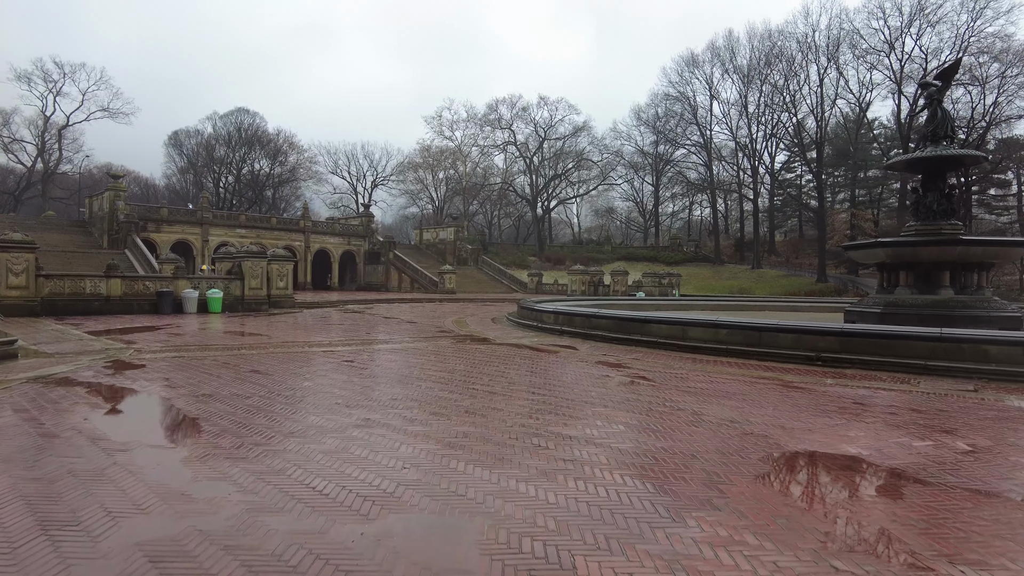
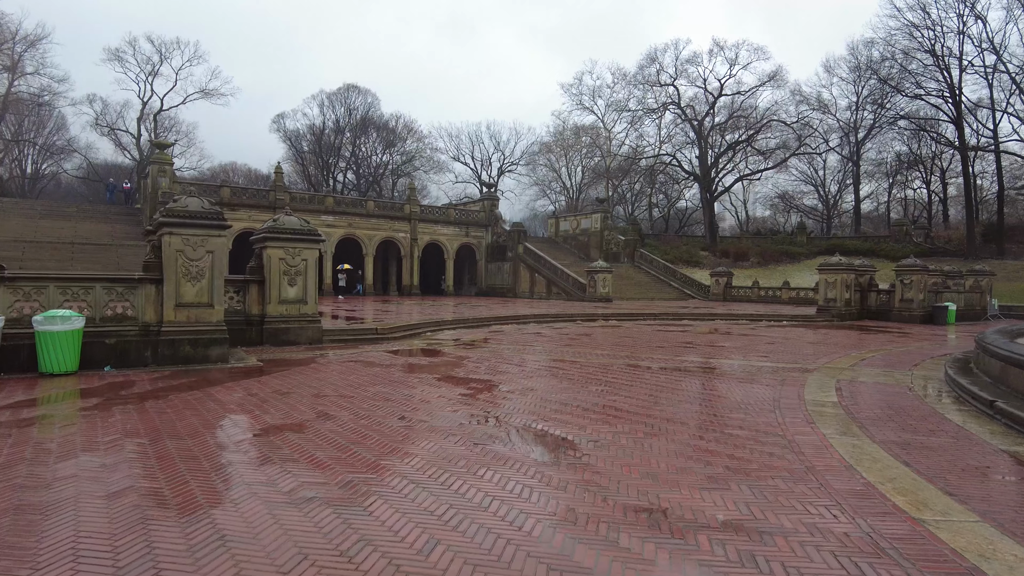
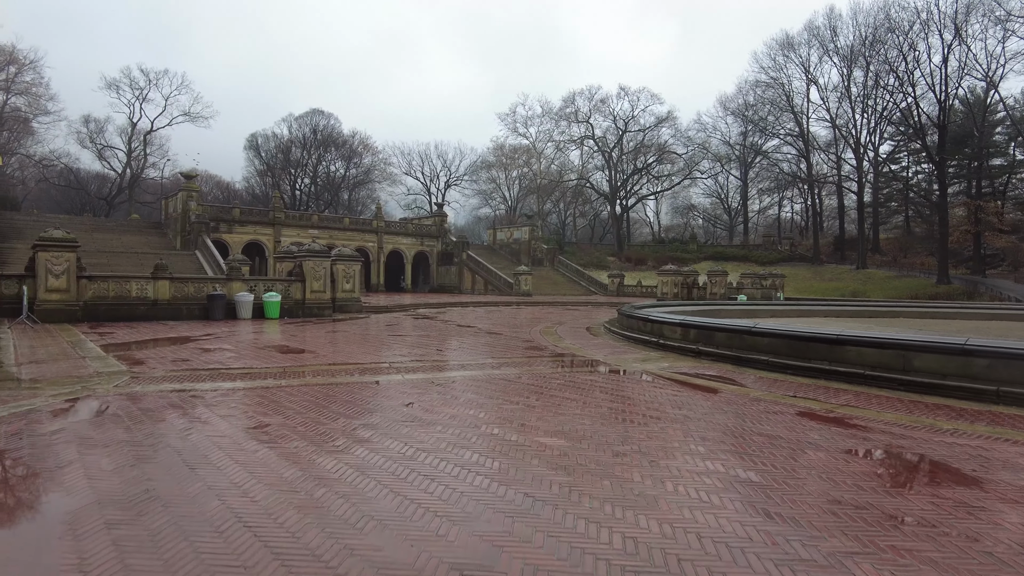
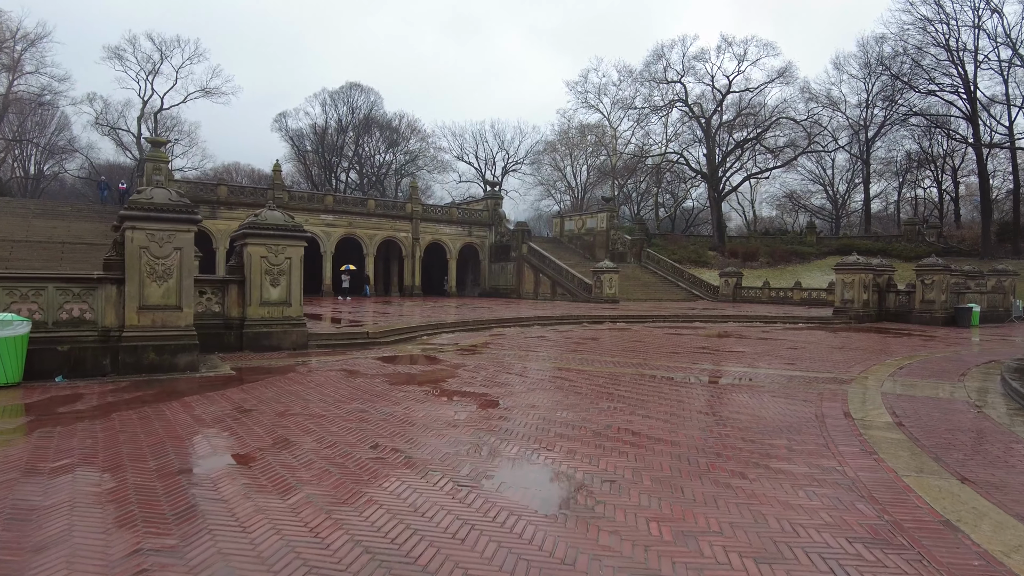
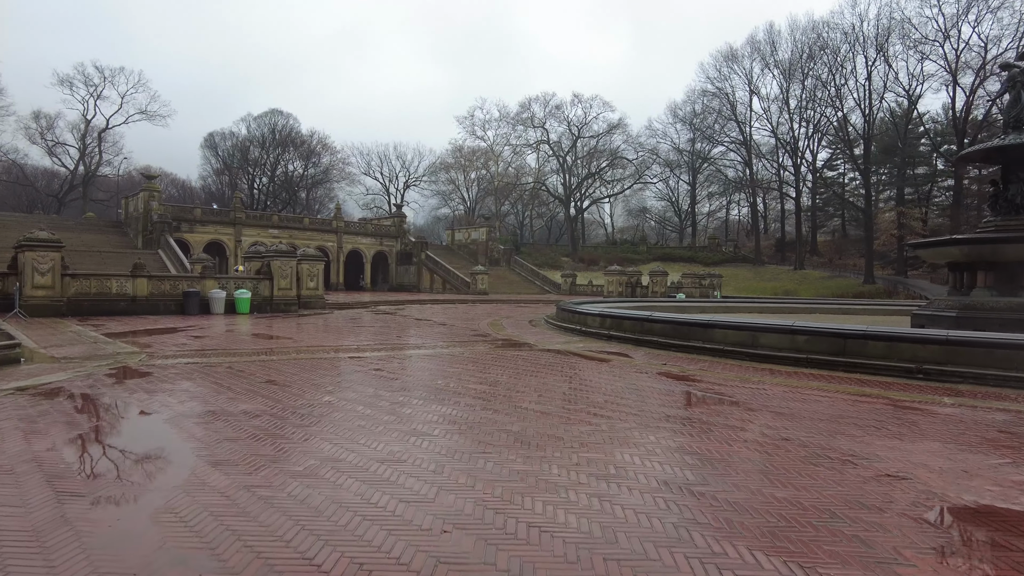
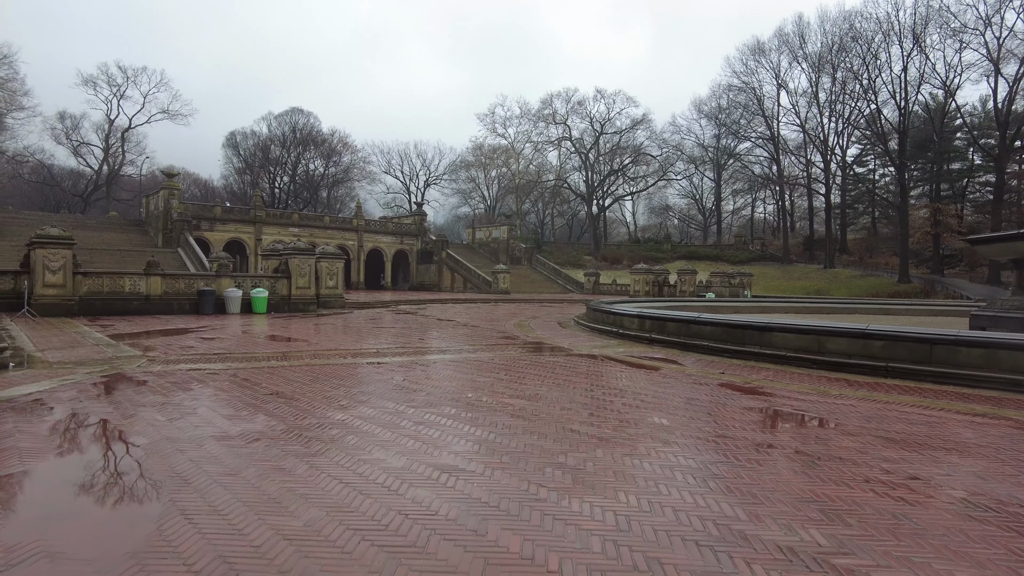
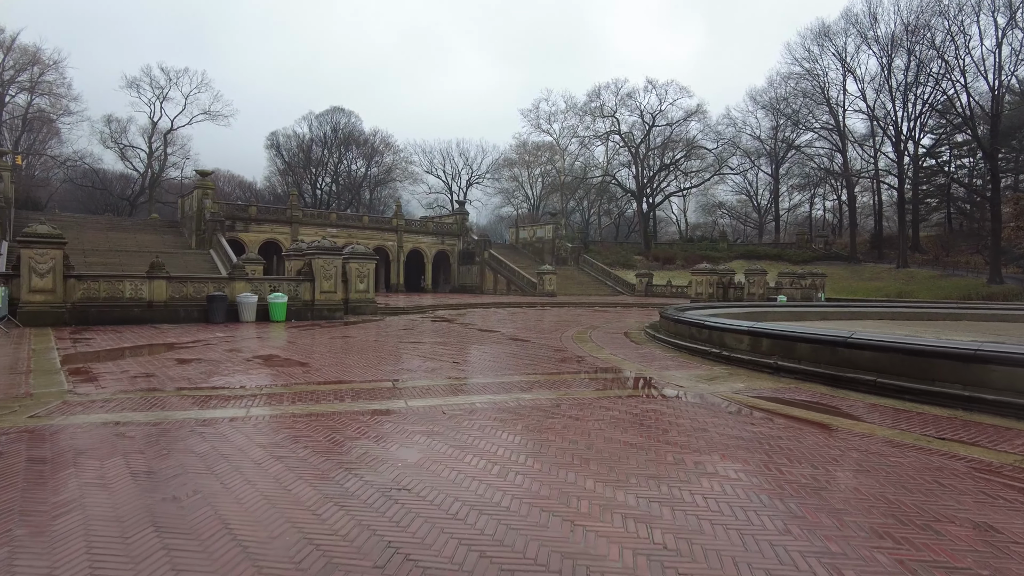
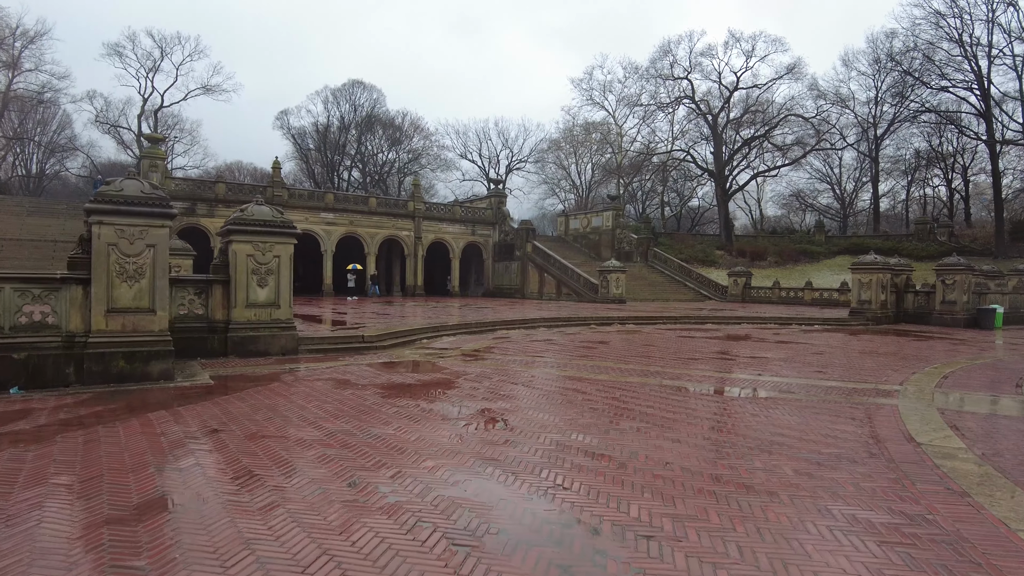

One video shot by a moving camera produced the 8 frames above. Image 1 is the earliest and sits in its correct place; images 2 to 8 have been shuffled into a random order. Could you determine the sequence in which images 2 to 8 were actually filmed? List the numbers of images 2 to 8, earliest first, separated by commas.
5, 6, 3, 7, 2, 4, 8
